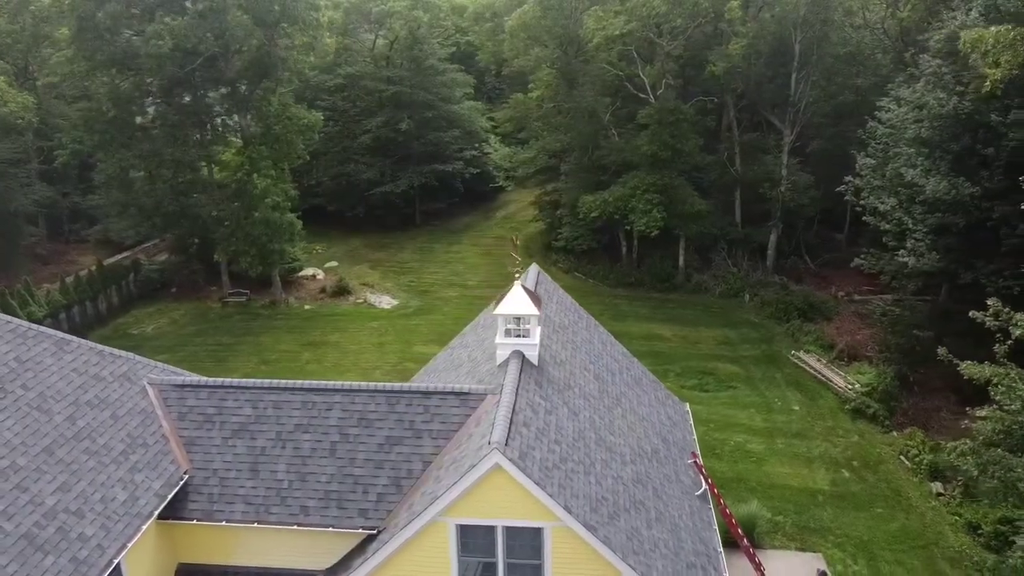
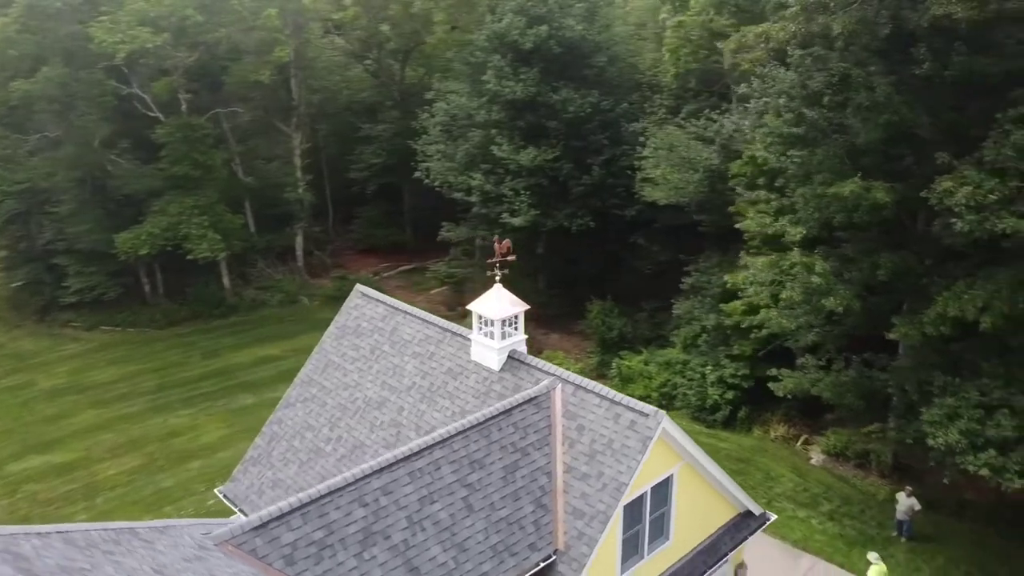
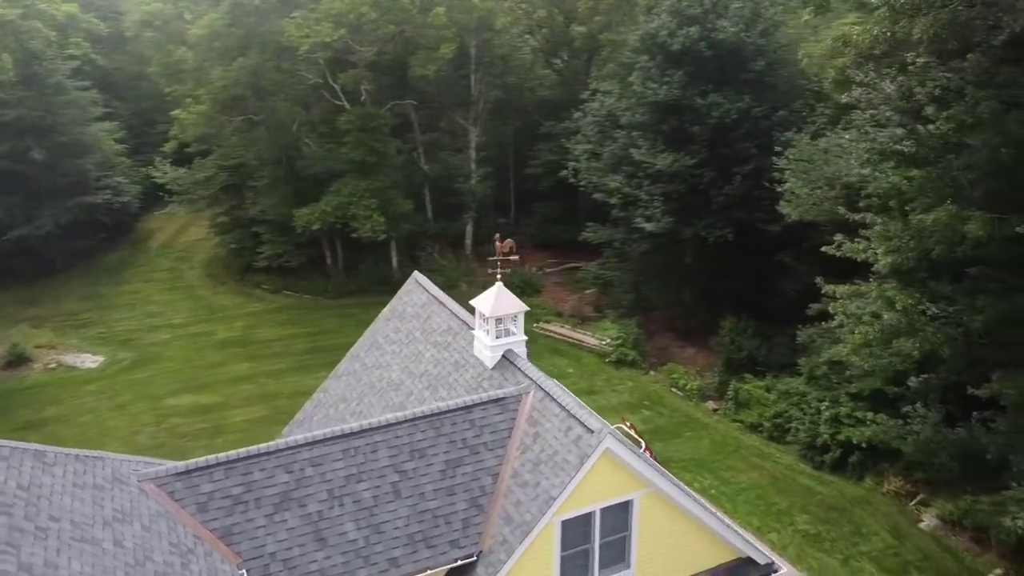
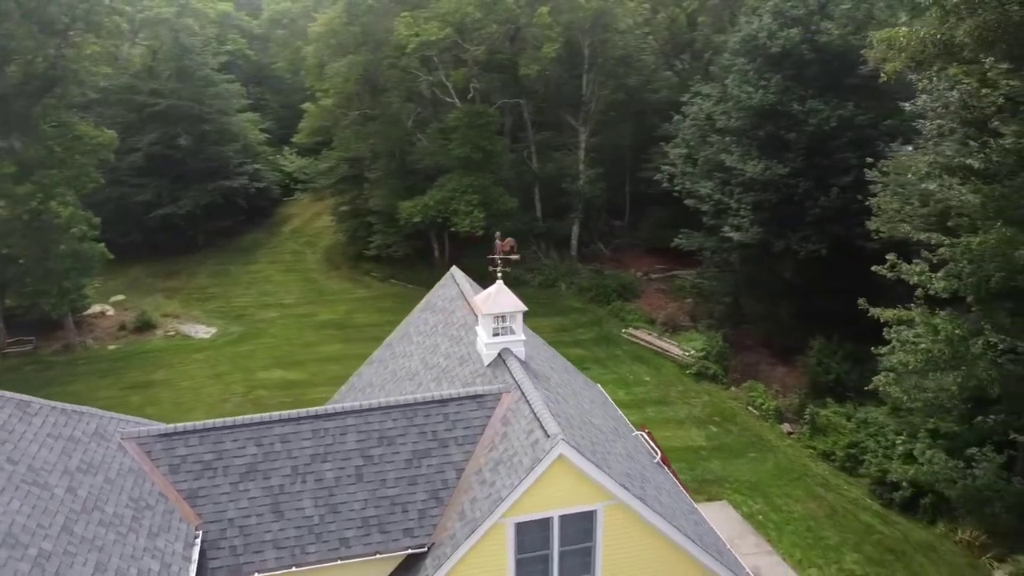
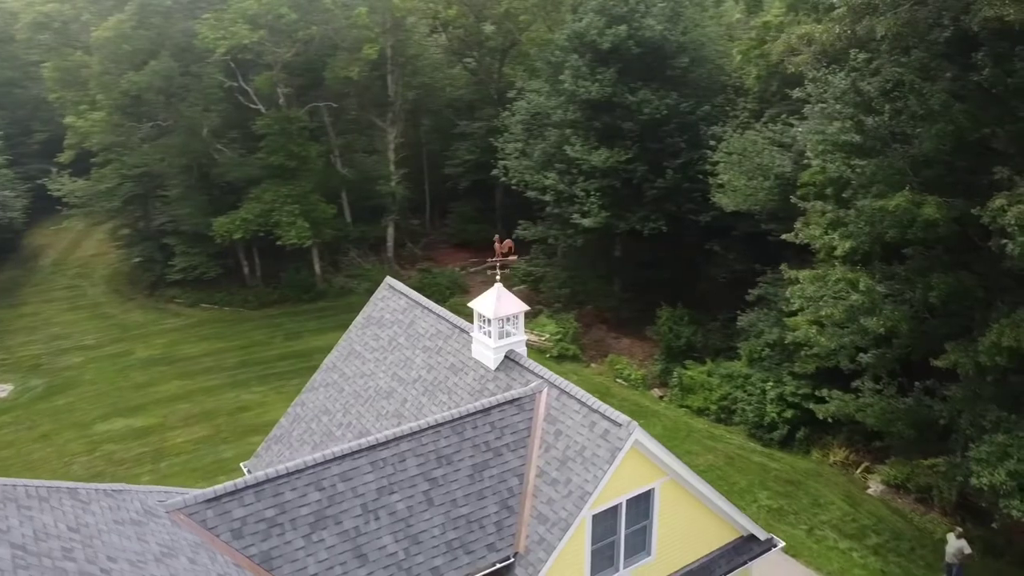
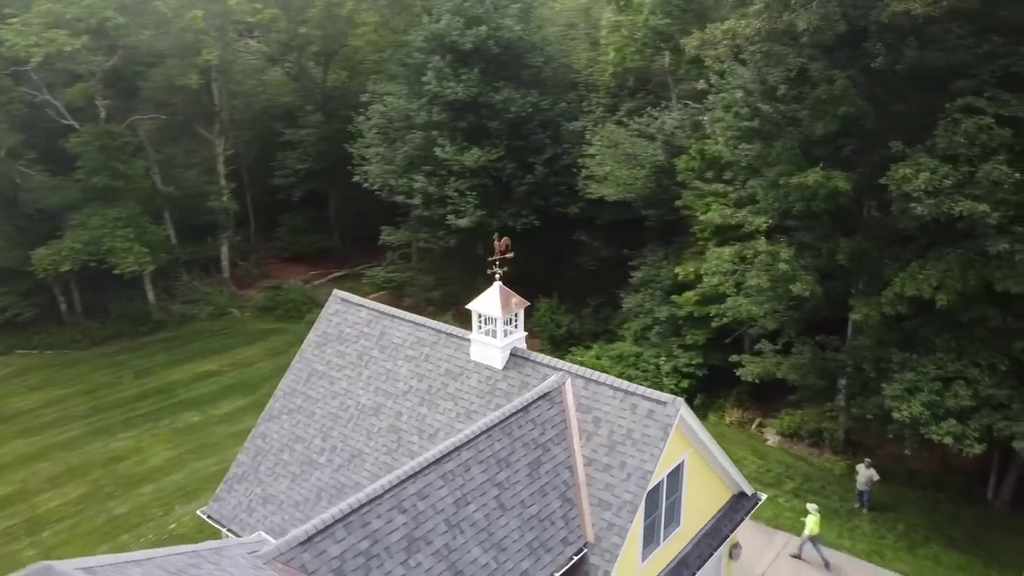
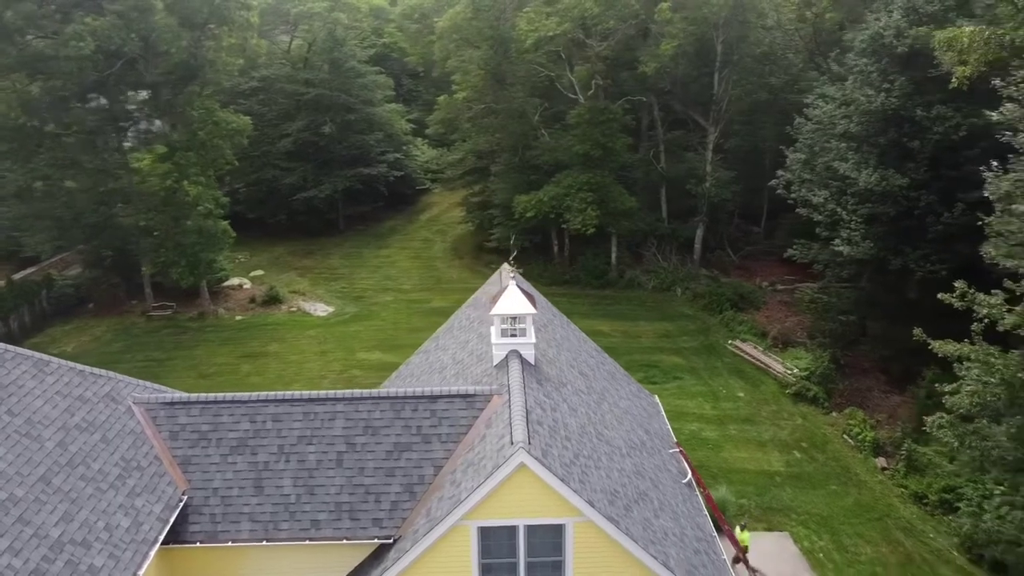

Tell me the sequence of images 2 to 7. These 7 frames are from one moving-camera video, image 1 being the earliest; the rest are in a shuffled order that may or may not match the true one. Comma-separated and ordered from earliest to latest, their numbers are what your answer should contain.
7, 4, 3, 5, 2, 6
